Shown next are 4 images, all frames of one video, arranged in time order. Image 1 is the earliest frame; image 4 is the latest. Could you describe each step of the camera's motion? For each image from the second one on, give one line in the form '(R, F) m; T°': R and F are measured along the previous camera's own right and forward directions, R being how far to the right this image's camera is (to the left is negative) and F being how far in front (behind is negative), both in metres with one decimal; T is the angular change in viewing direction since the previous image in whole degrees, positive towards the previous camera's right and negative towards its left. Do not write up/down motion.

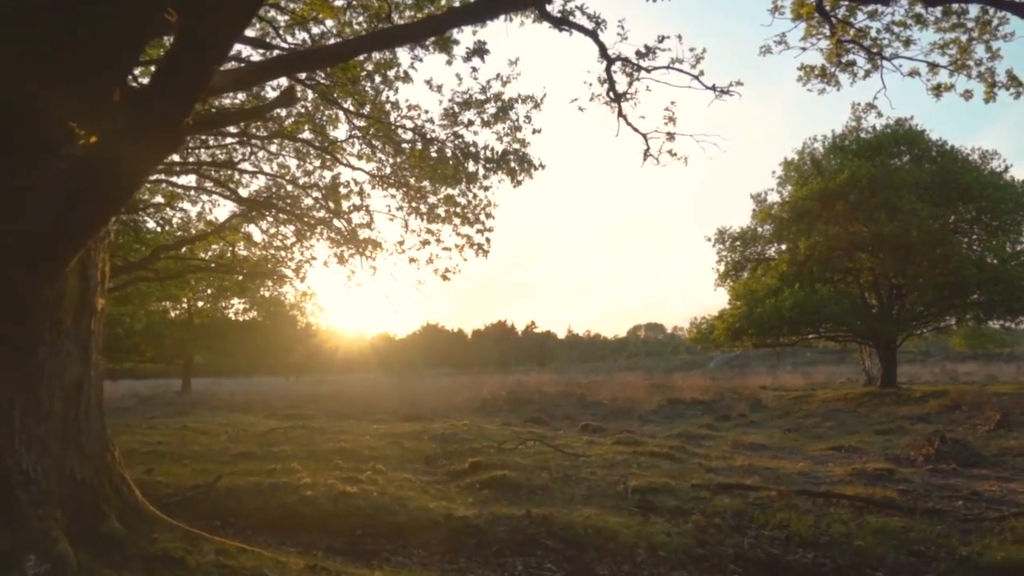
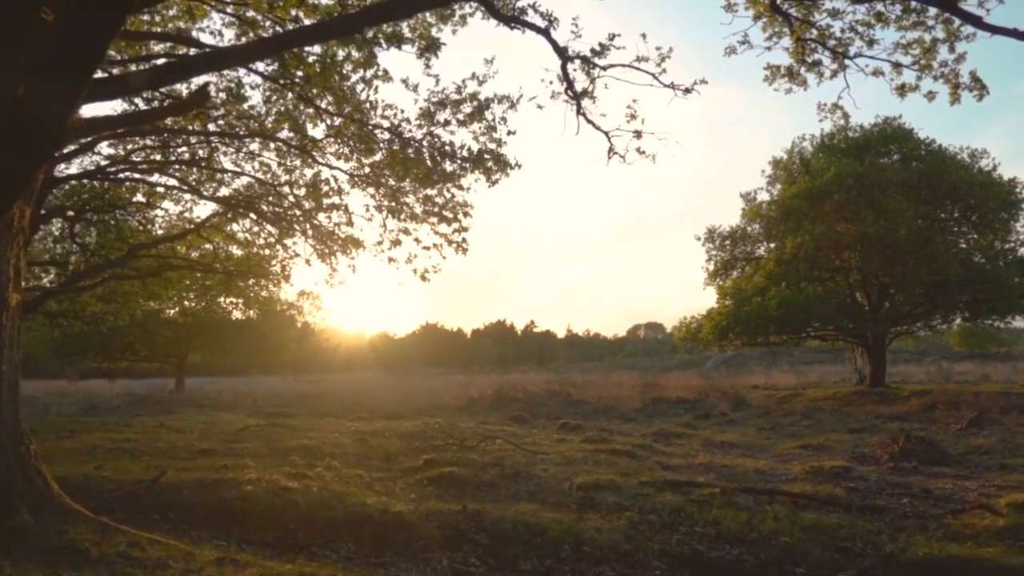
(+0.7, -0.1) m; -1°
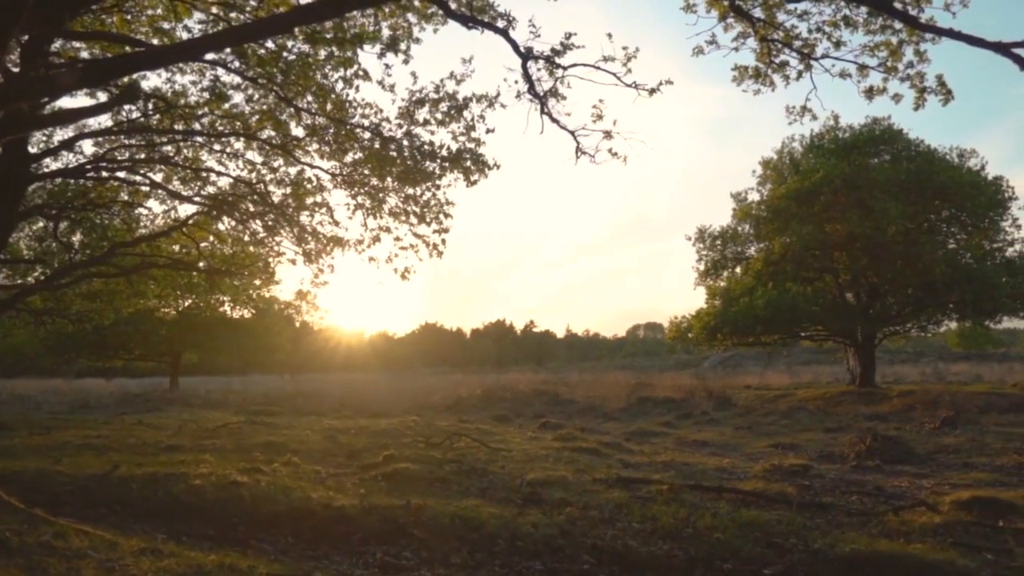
(+0.7, -0.1) m; -1°
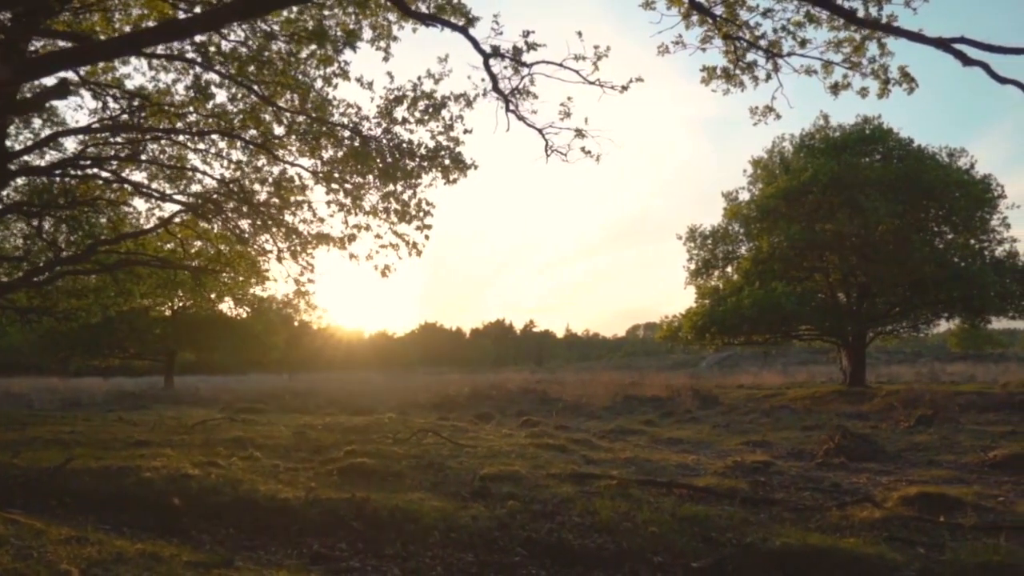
(+0.6, -0.1) m; -1°
